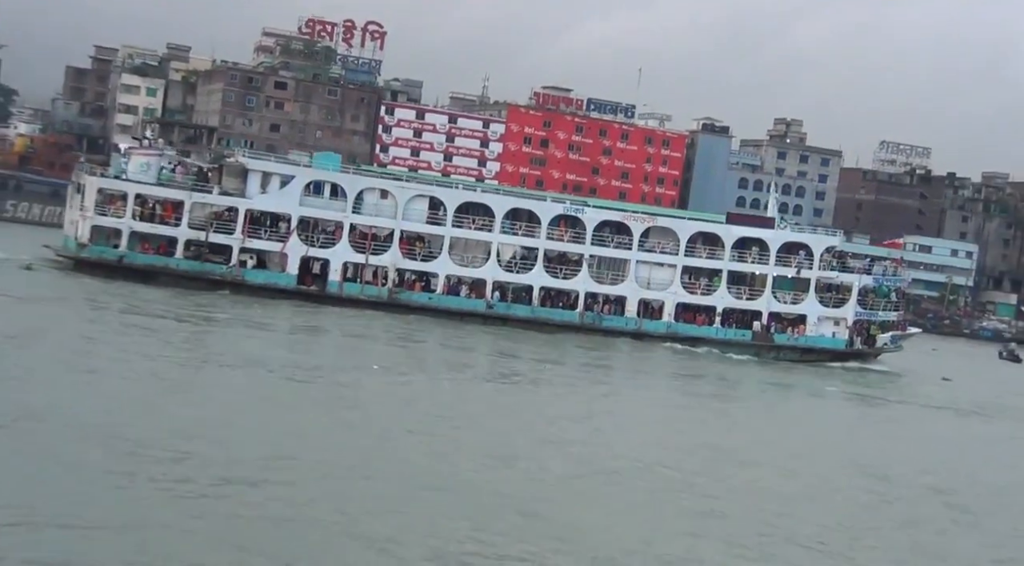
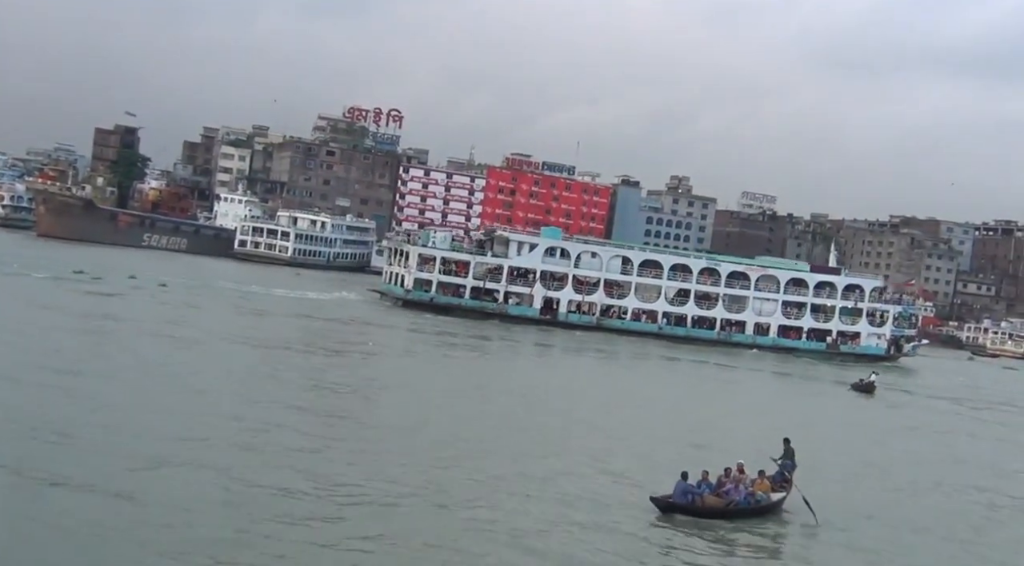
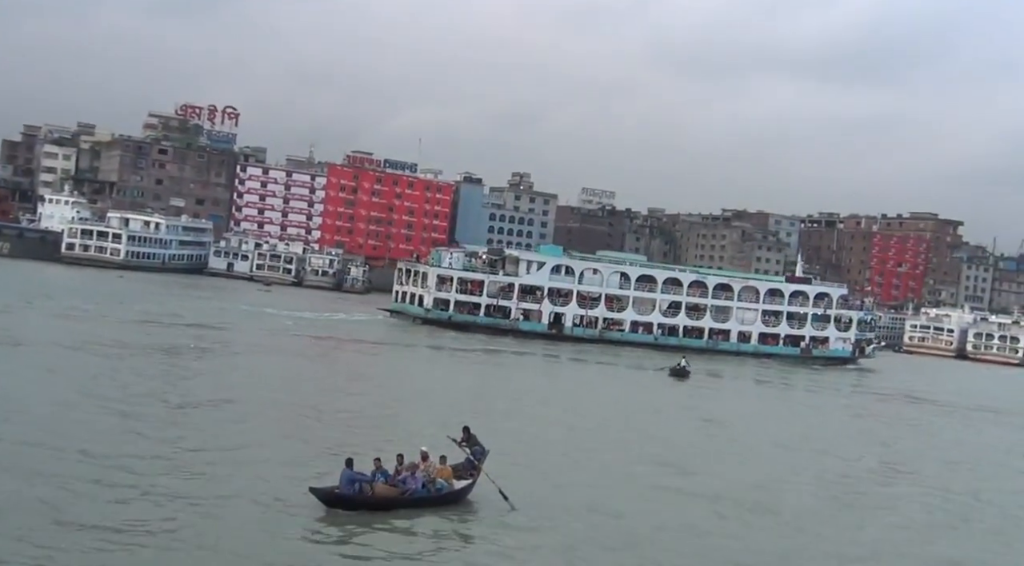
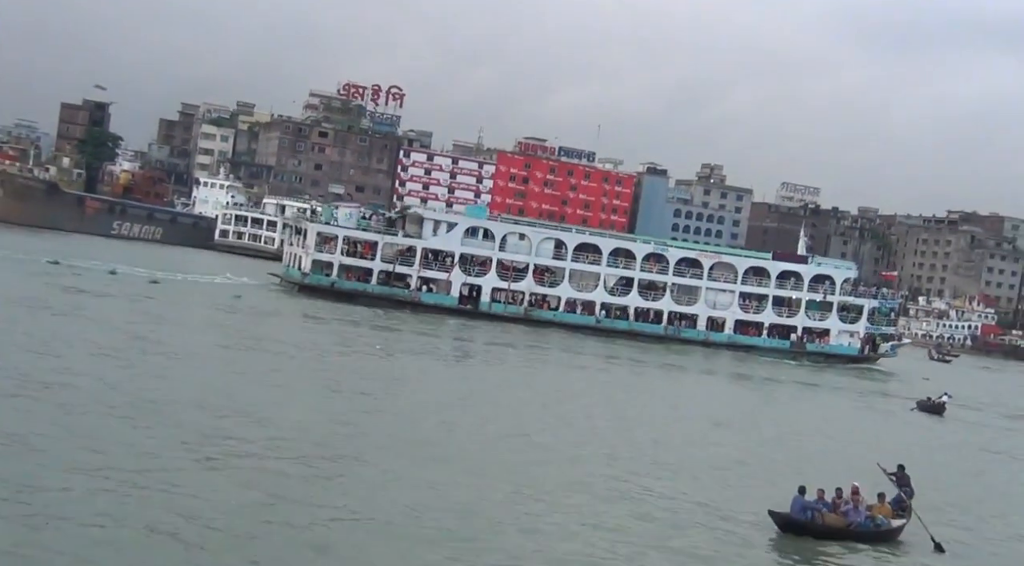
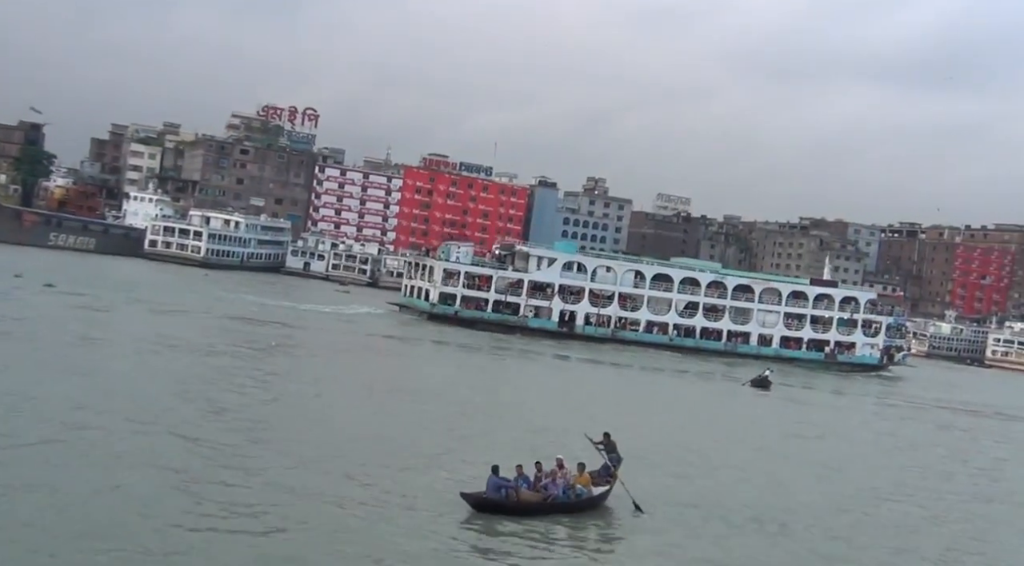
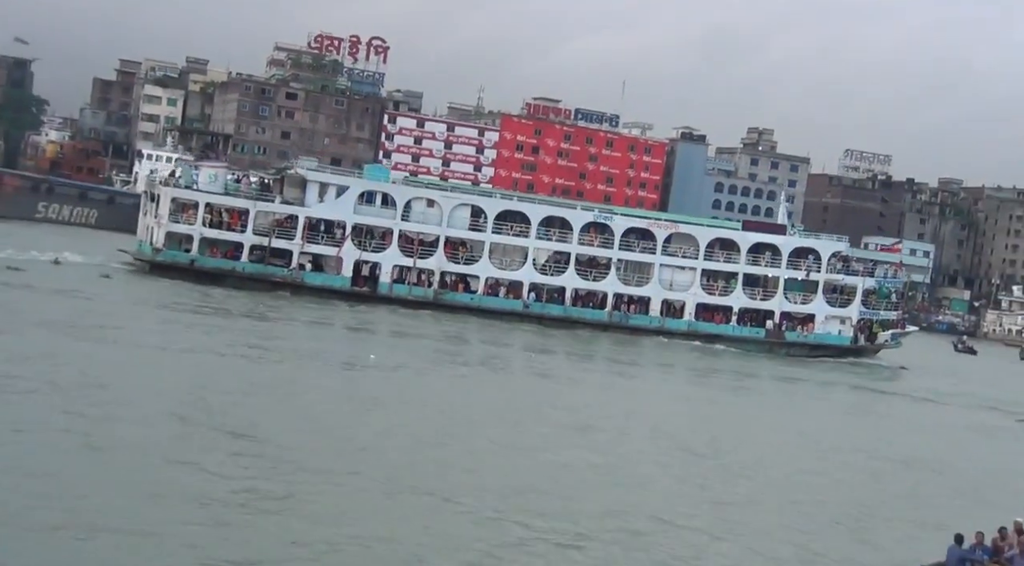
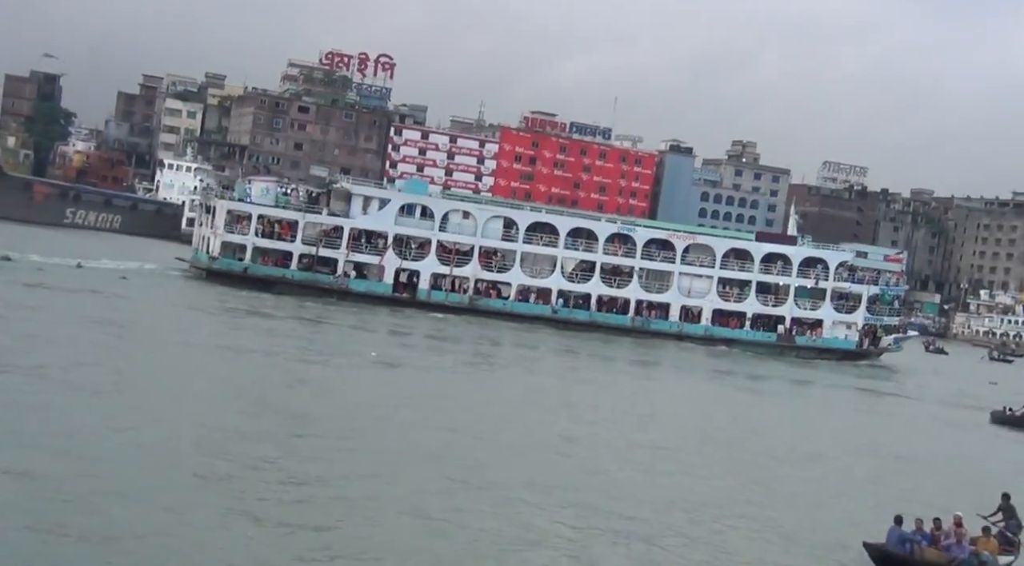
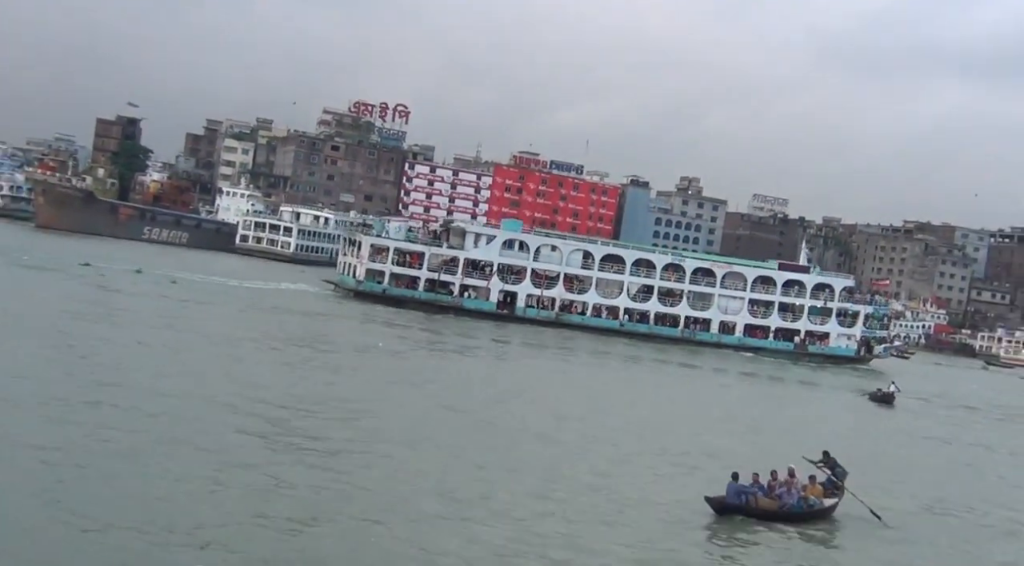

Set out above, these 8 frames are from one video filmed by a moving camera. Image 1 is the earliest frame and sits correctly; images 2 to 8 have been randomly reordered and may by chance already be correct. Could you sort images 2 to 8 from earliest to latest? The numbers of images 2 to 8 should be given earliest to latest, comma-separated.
6, 7, 4, 8, 2, 5, 3
